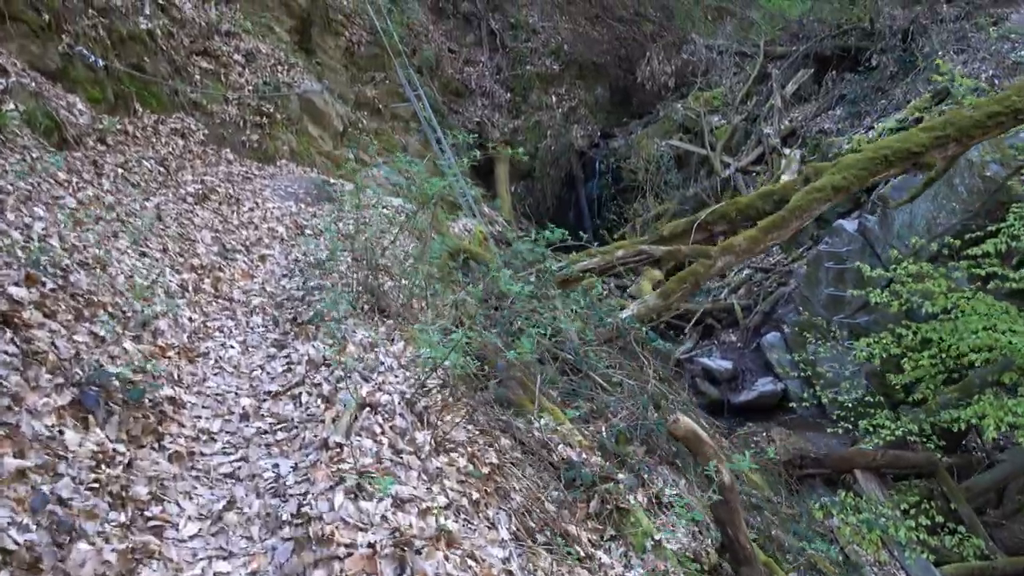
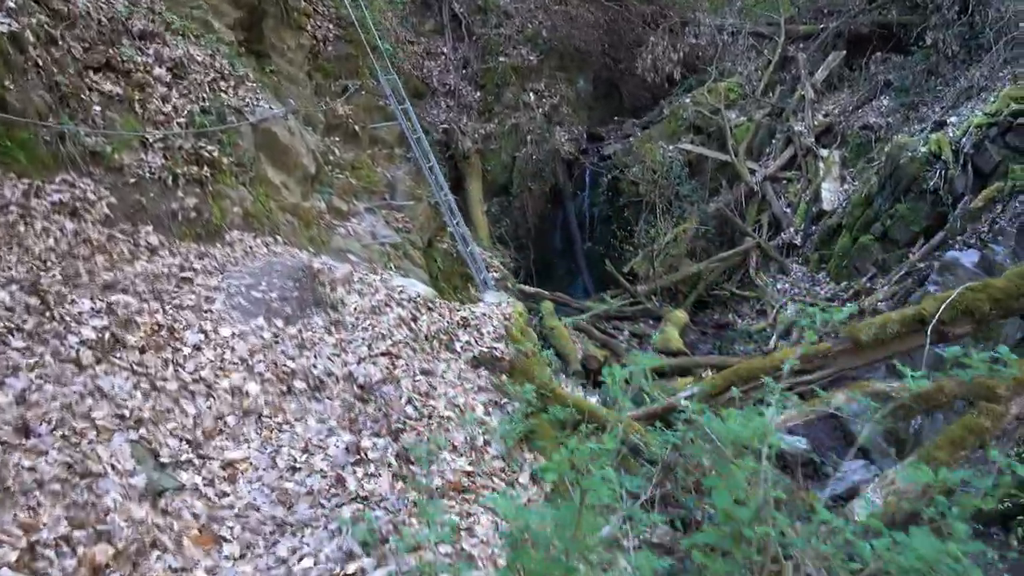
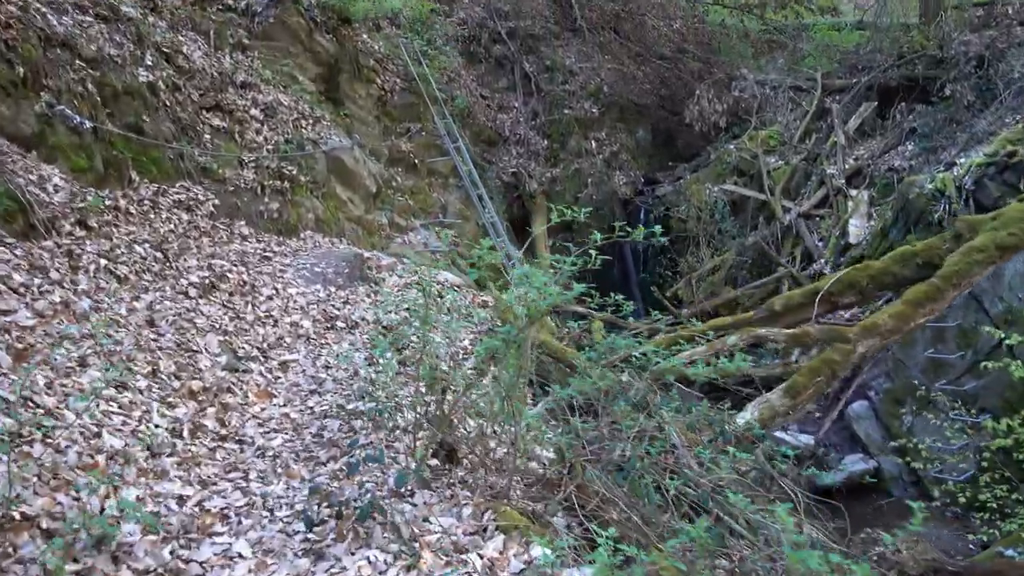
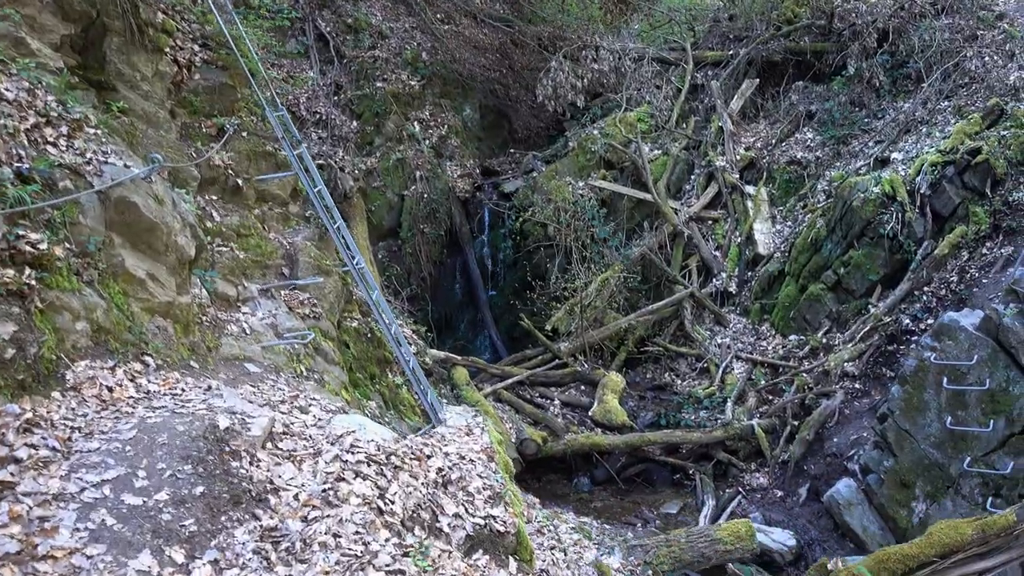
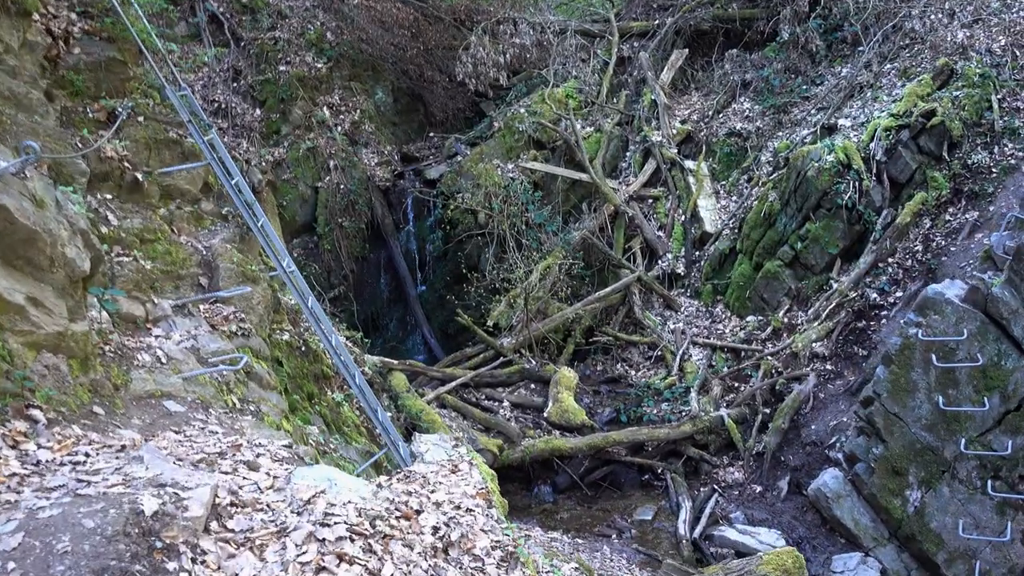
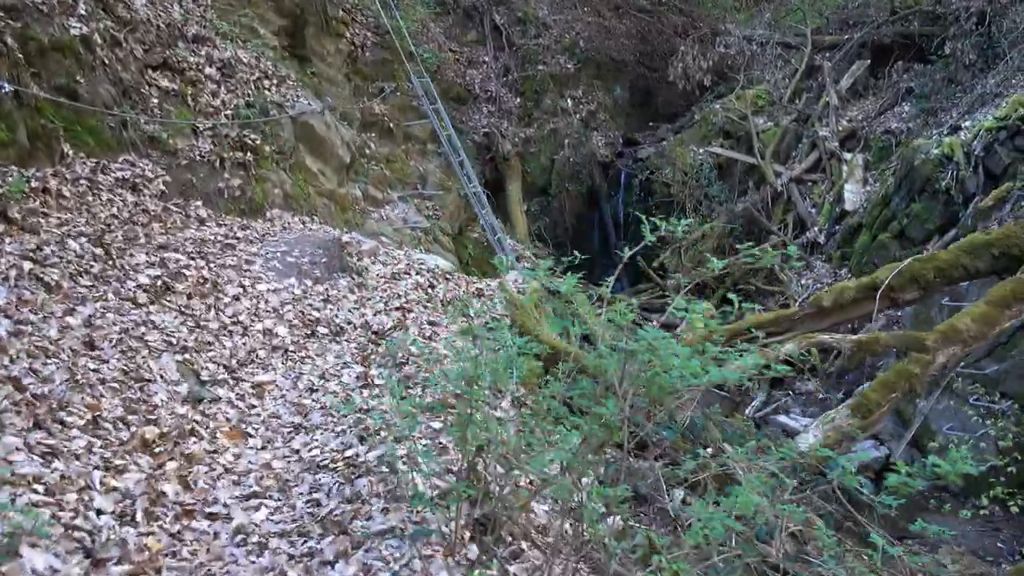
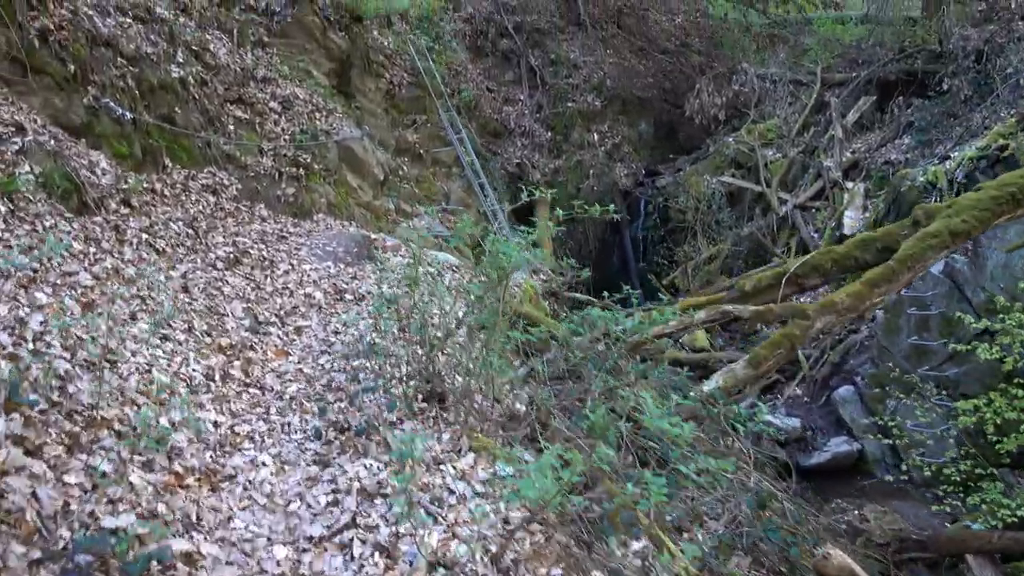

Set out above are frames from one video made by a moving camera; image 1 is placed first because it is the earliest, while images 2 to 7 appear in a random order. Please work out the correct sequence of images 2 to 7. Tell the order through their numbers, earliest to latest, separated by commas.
7, 3, 6, 2, 4, 5
